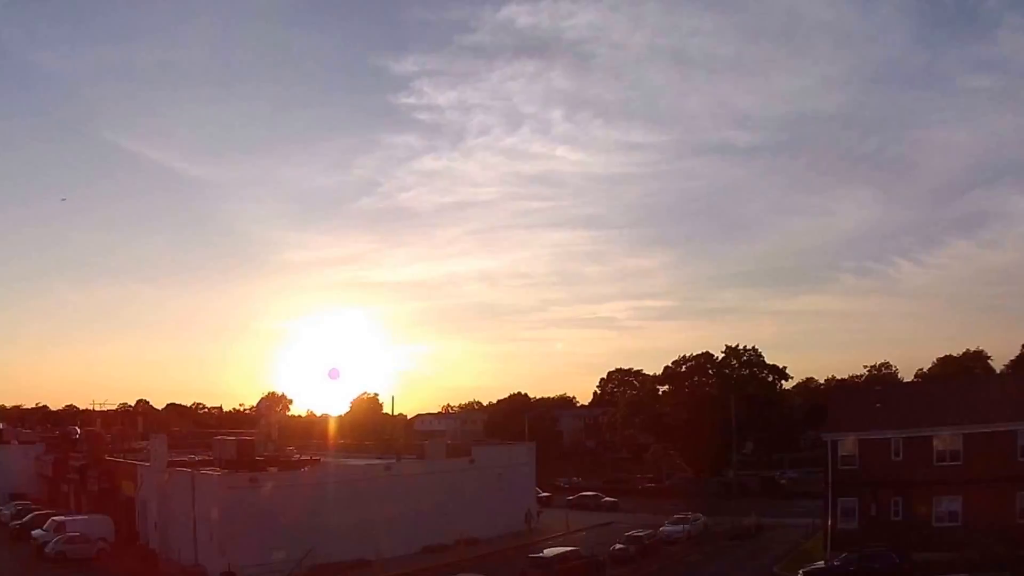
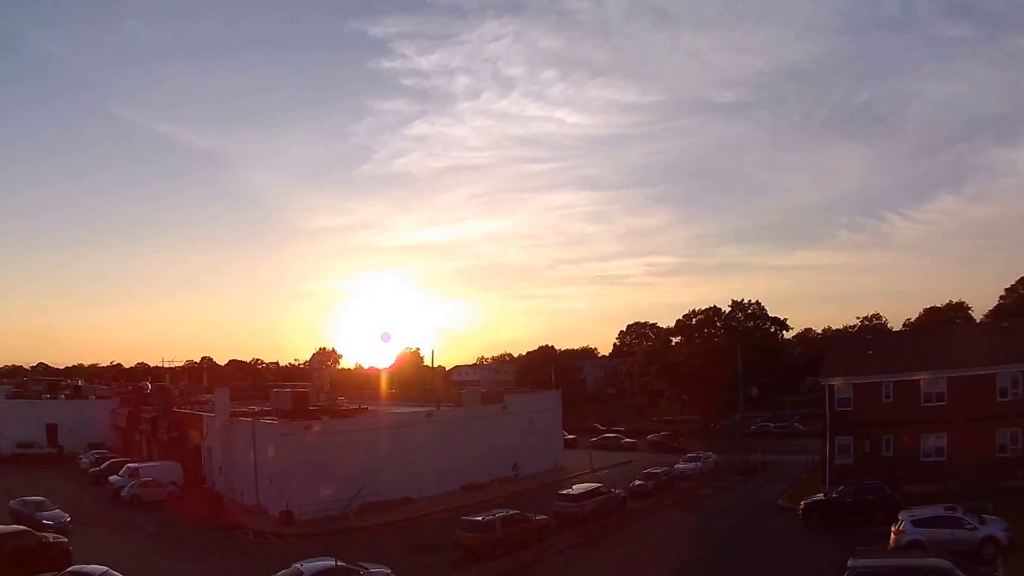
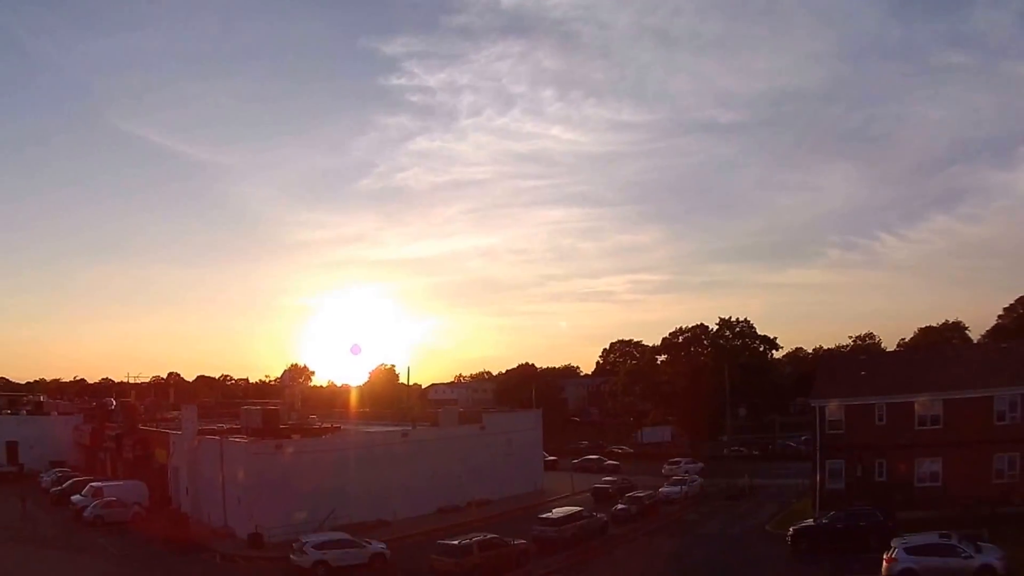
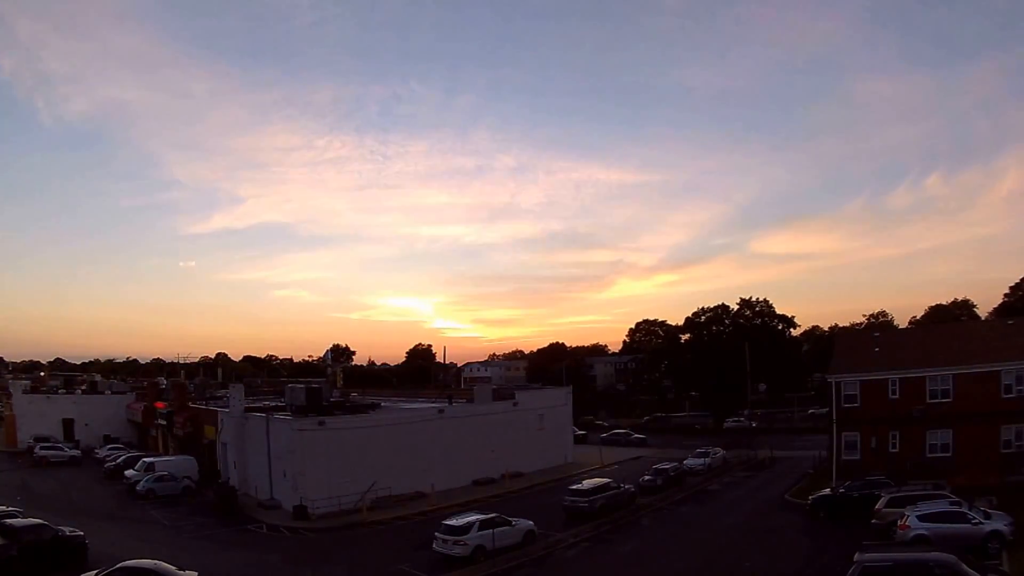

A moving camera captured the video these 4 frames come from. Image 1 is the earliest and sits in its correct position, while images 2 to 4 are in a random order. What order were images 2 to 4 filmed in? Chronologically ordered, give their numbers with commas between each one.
3, 2, 4
